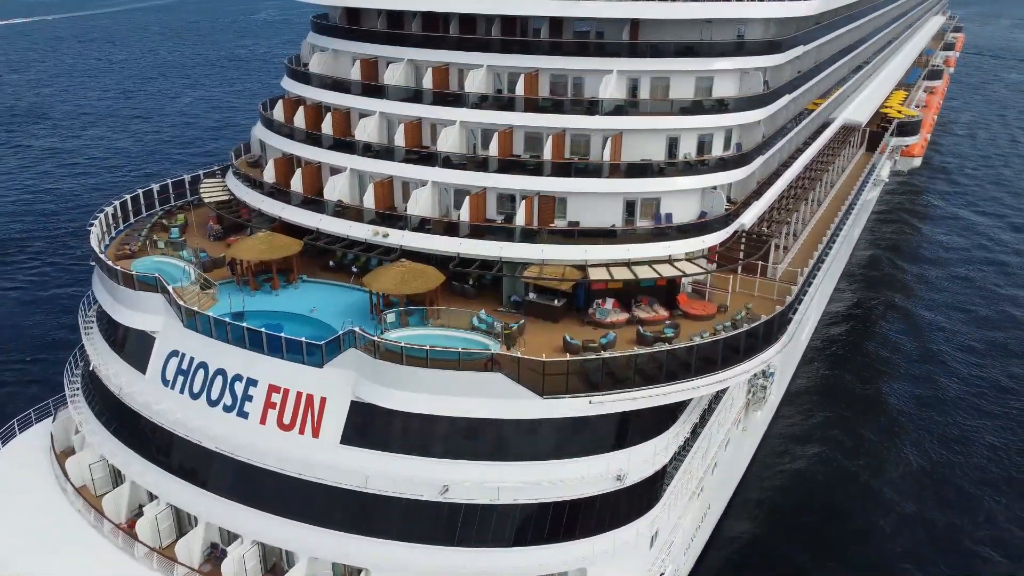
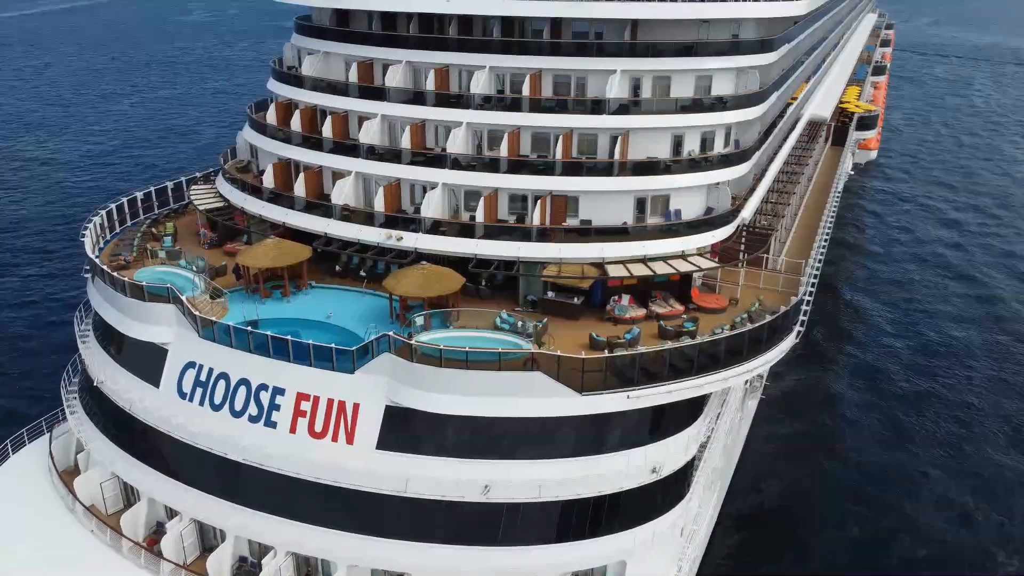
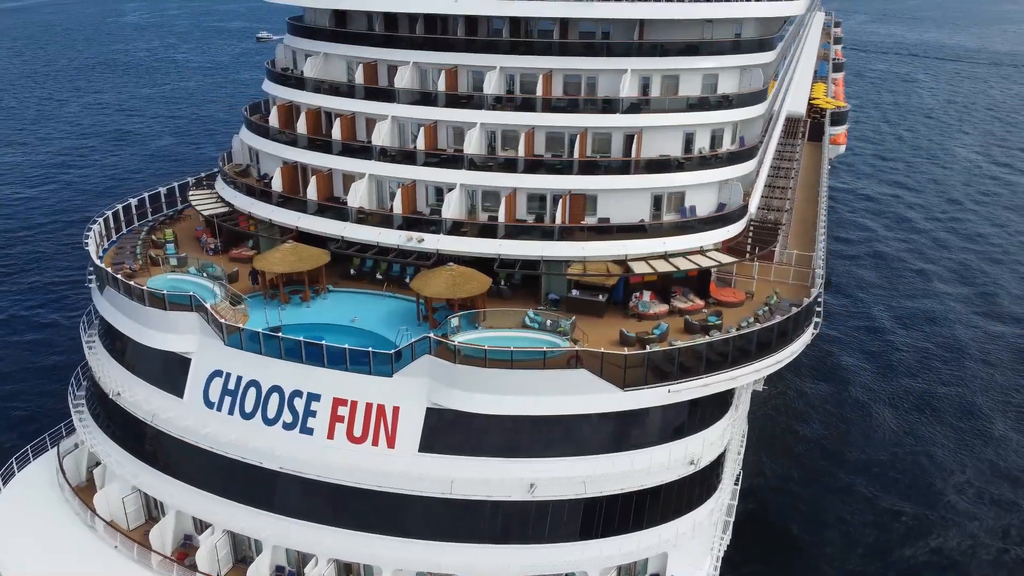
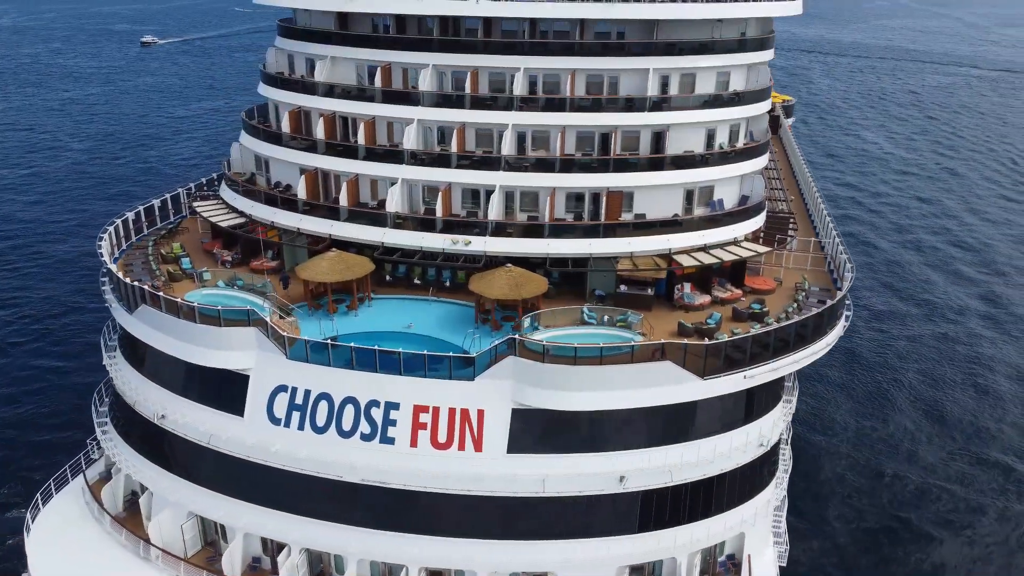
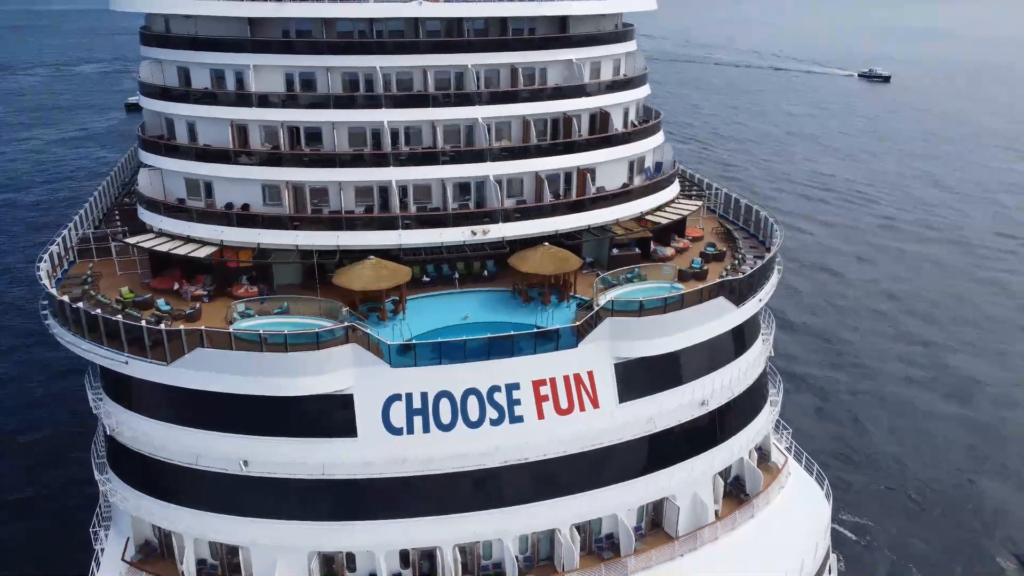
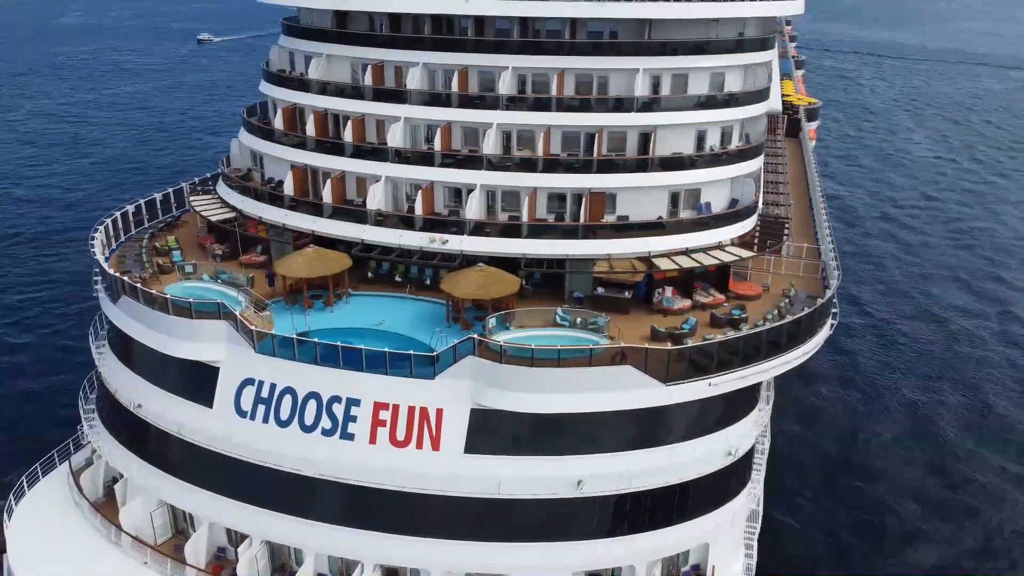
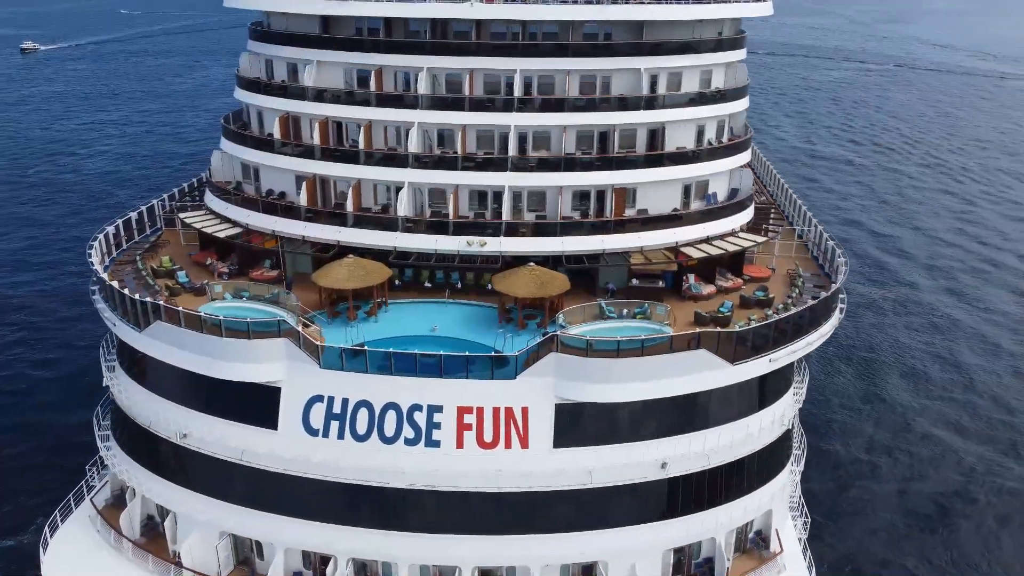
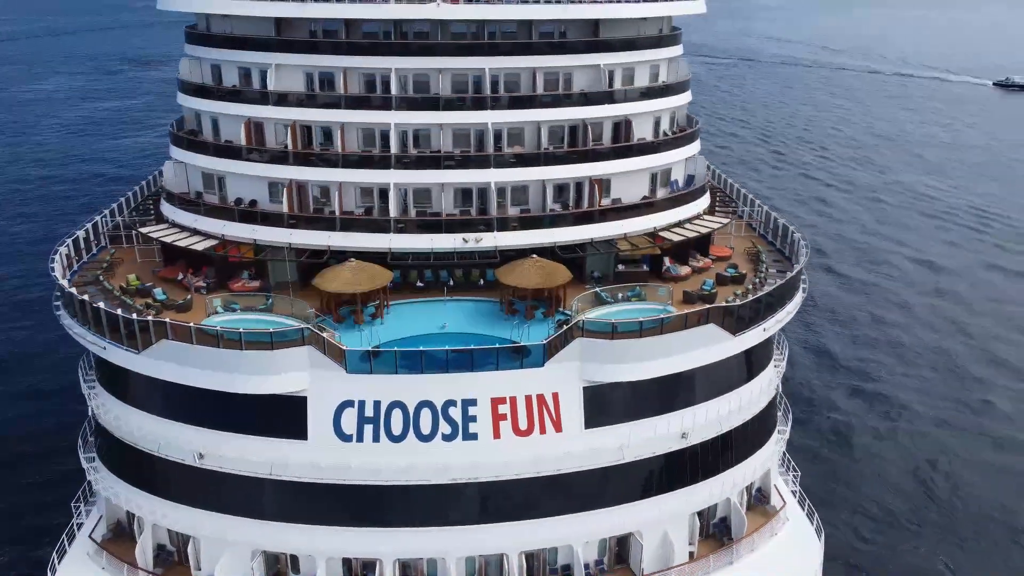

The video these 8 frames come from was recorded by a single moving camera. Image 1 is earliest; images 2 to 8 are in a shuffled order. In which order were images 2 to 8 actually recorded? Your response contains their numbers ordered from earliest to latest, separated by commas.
2, 3, 6, 4, 7, 8, 5
